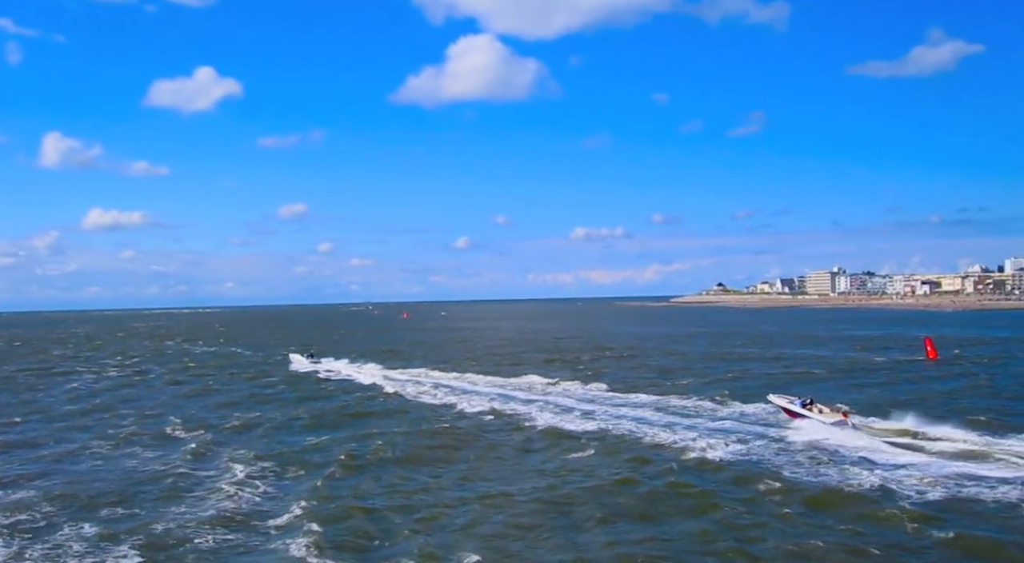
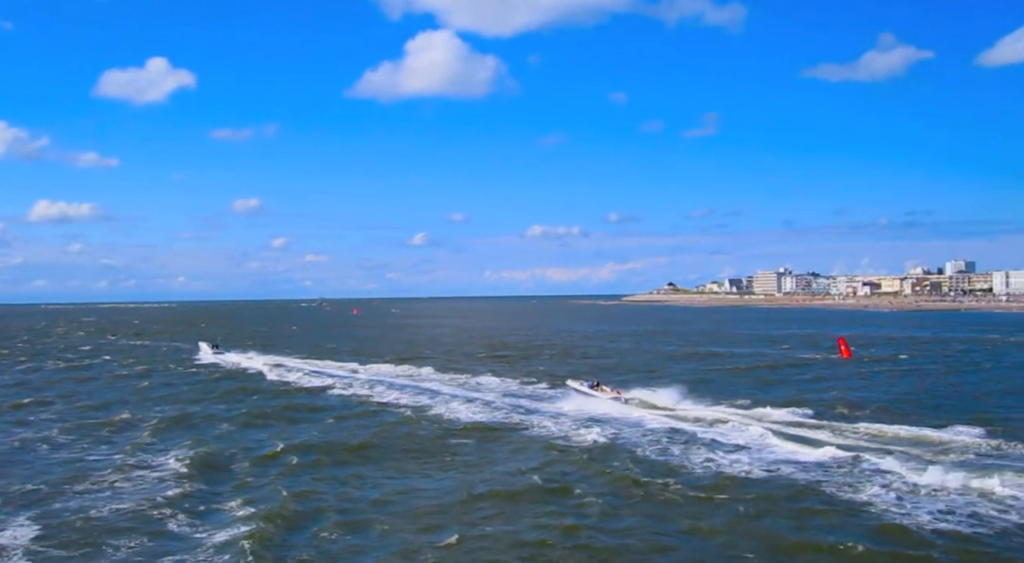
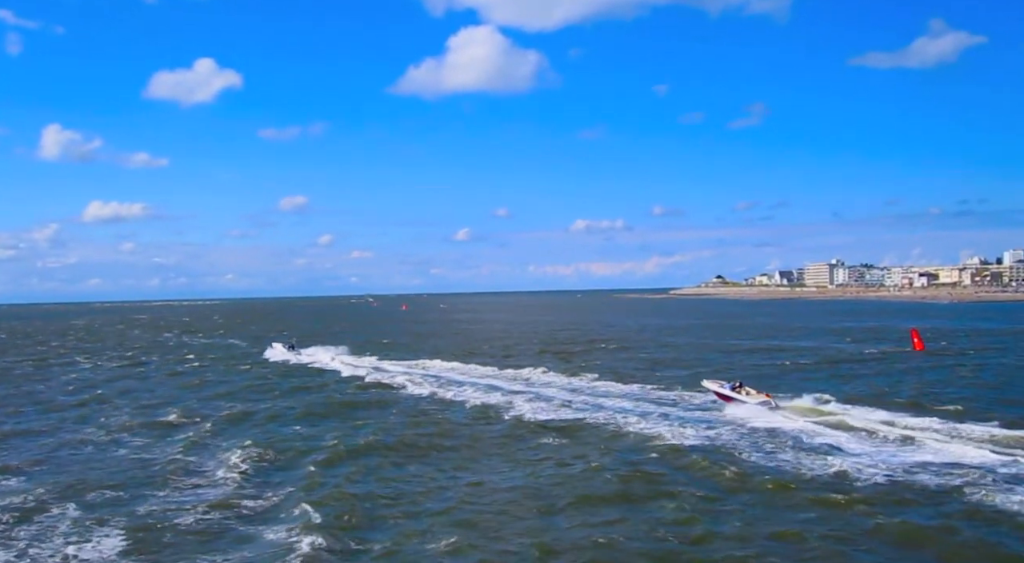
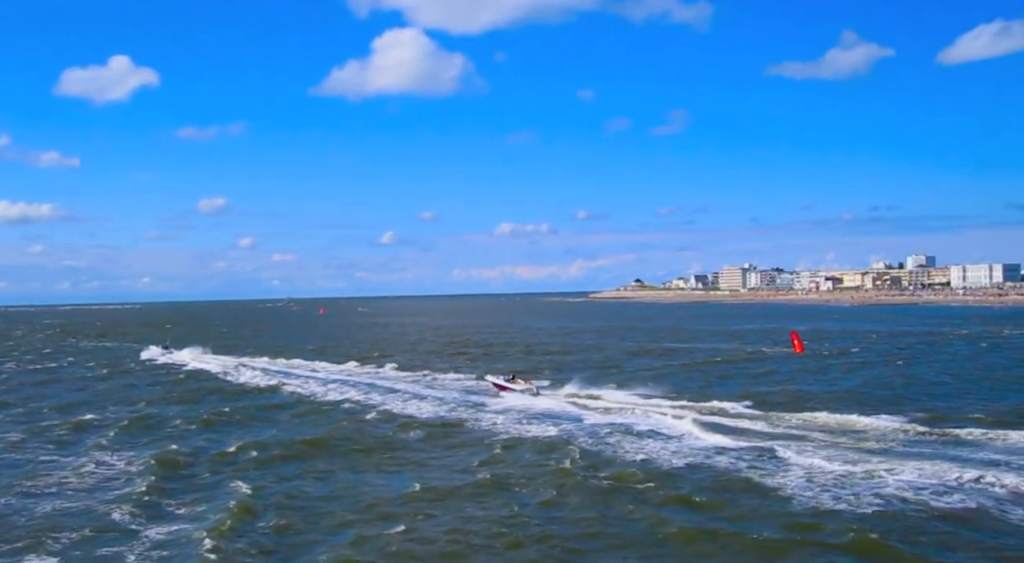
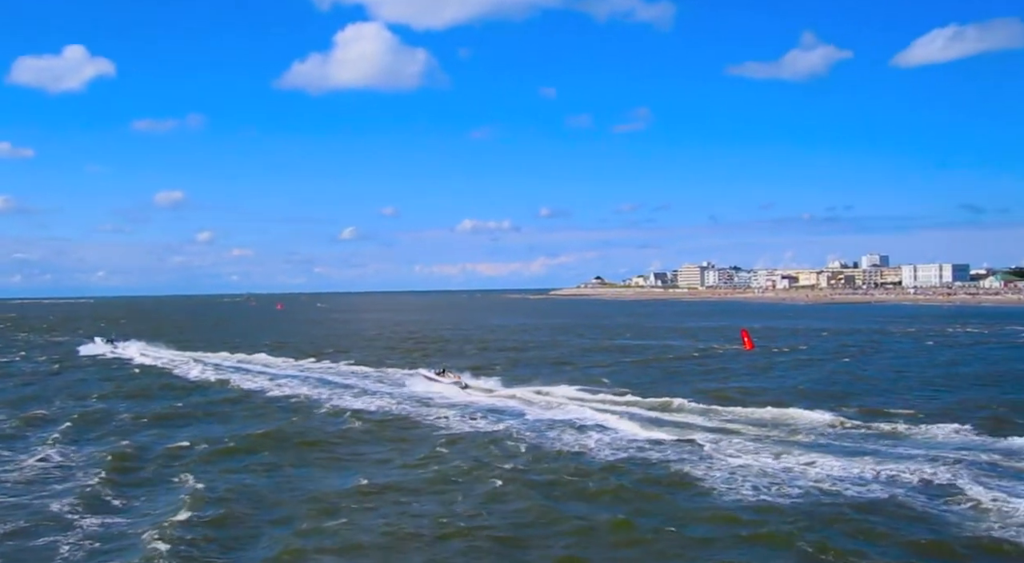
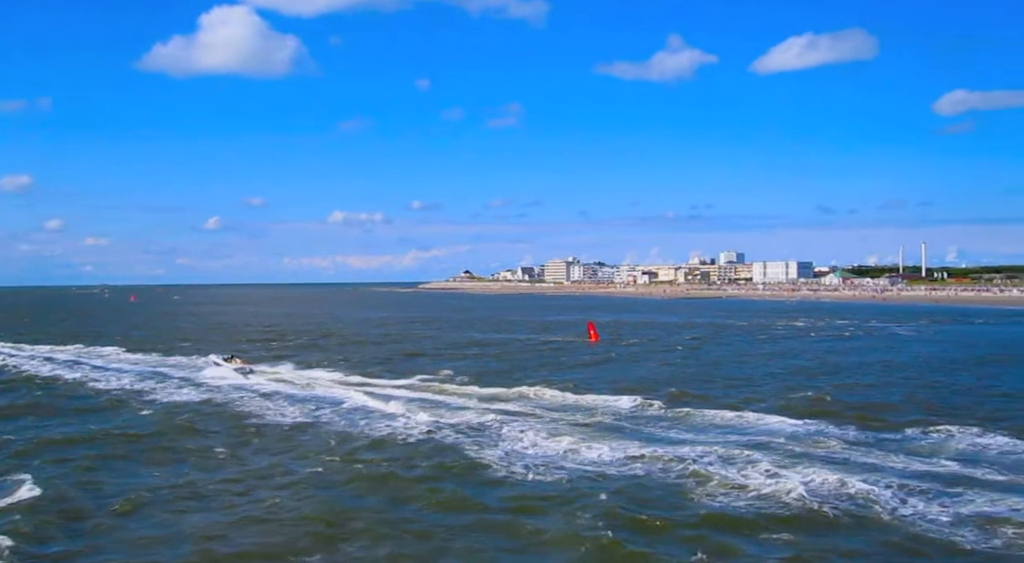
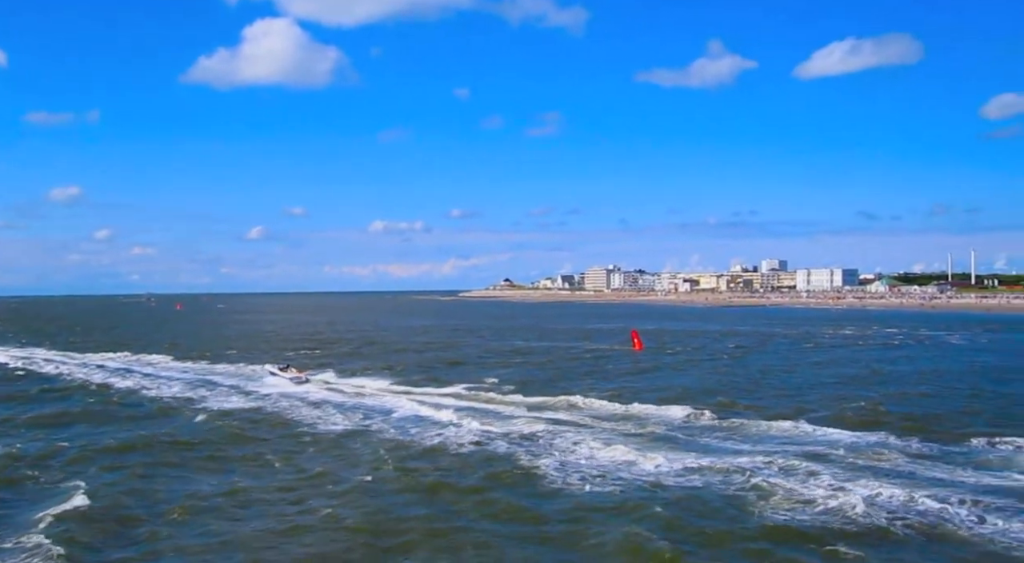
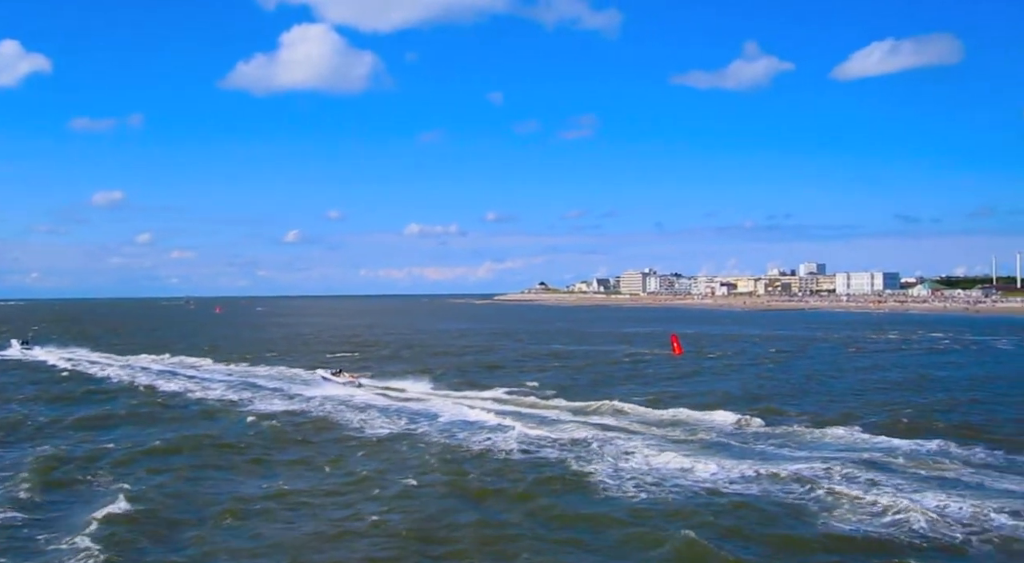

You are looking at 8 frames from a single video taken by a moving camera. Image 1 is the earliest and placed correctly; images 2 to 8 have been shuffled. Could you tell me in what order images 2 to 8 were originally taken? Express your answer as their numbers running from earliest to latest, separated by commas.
3, 2, 4, 5, 8, 7, 6
